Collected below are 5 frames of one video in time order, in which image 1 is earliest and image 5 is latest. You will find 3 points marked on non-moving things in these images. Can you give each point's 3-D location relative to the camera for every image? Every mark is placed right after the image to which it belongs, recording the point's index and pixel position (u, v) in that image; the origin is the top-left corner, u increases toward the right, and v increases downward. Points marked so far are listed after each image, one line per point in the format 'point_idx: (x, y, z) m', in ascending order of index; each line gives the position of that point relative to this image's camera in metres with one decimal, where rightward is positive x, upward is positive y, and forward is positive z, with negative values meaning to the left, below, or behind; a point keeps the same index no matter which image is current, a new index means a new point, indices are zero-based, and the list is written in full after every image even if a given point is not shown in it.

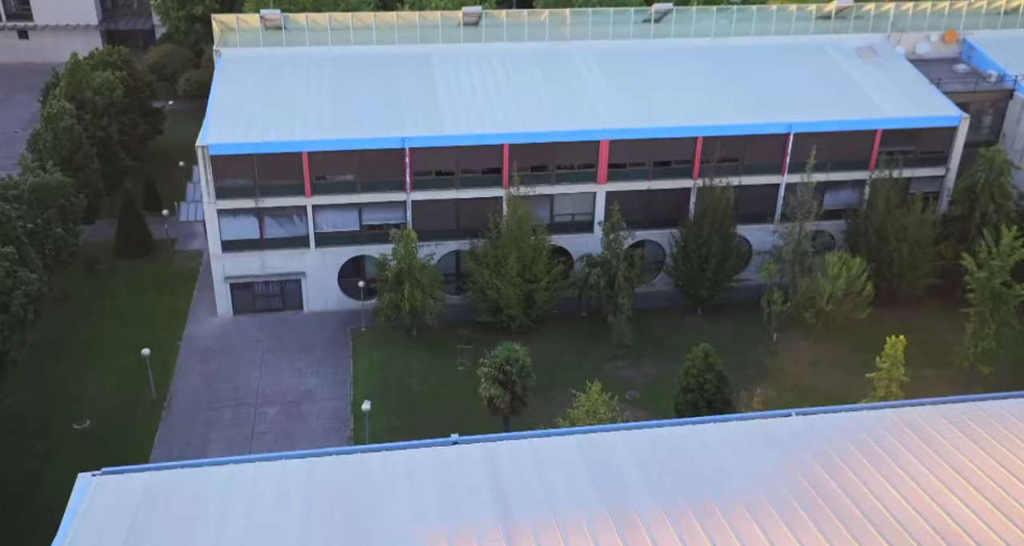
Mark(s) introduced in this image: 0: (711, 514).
0: (+3.5, -4.2, +15.8) m
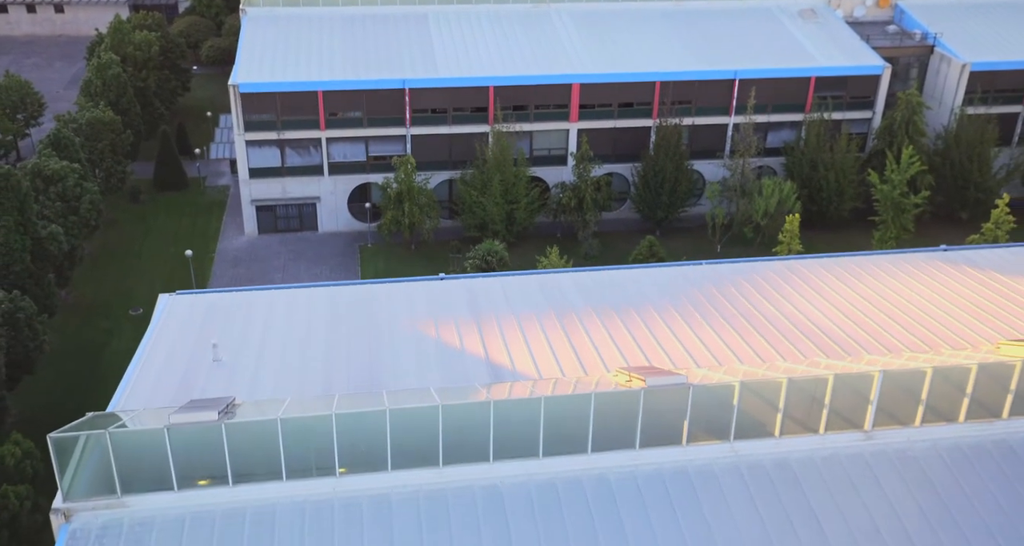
0: (+2.8, -0.9, +21.5) m
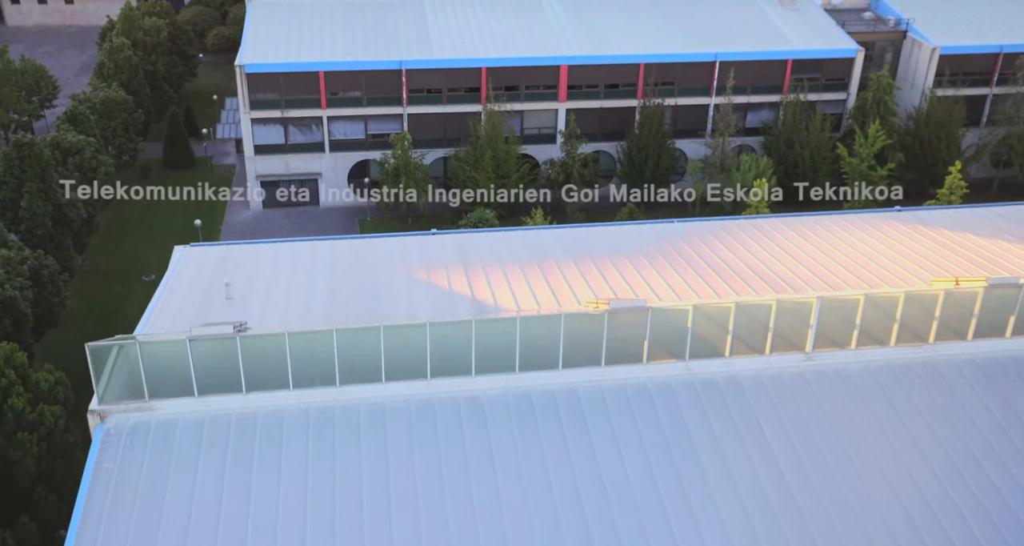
0: (+2.4, +0.4, +23.6) m
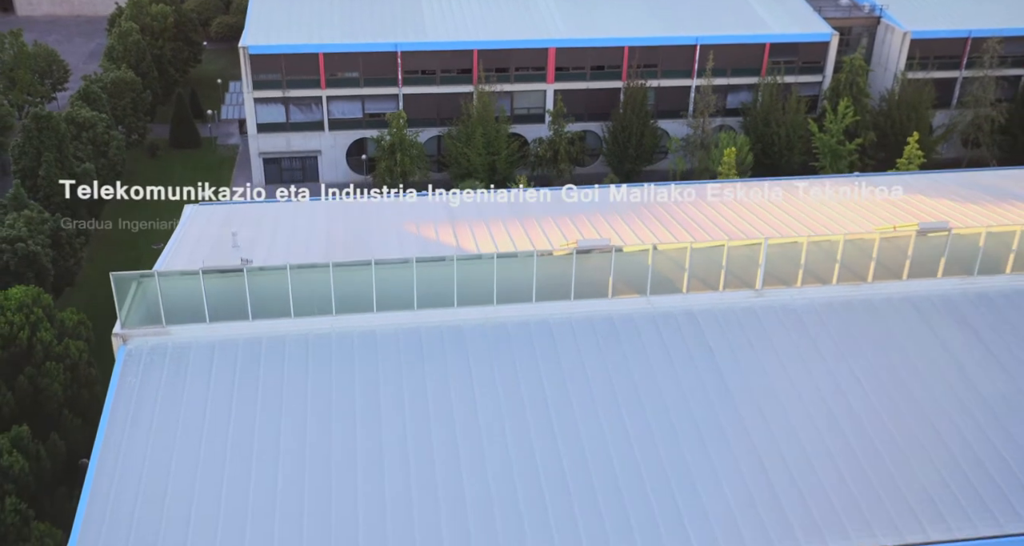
0: (+1.9, +1.6, +25.7) m
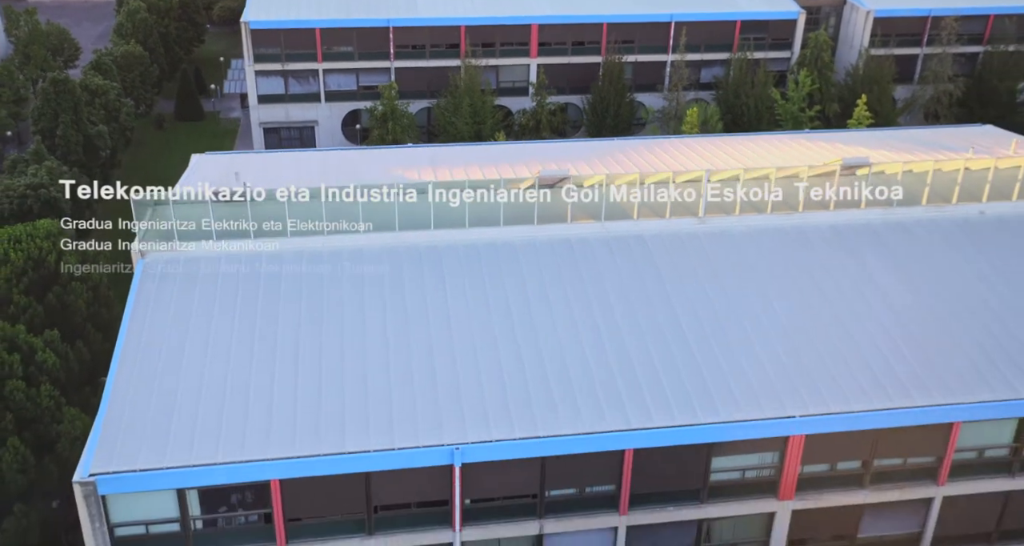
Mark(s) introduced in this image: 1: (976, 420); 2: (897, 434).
0: (+1.1, +3.5, +28.4) m
1: (+9.9, -3.2, +19.0) m
2: (+8.3, -3.4, +18.9) m
